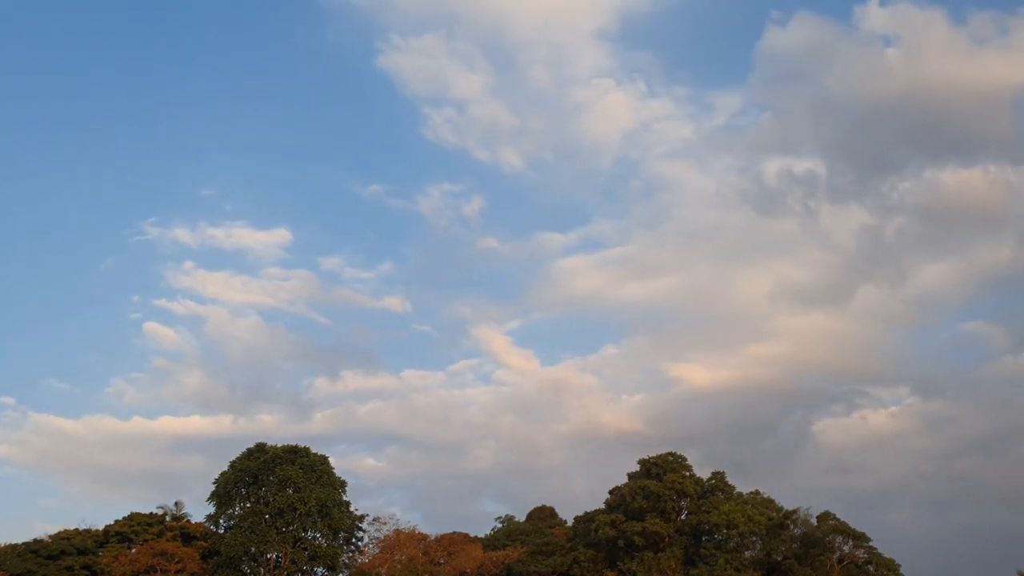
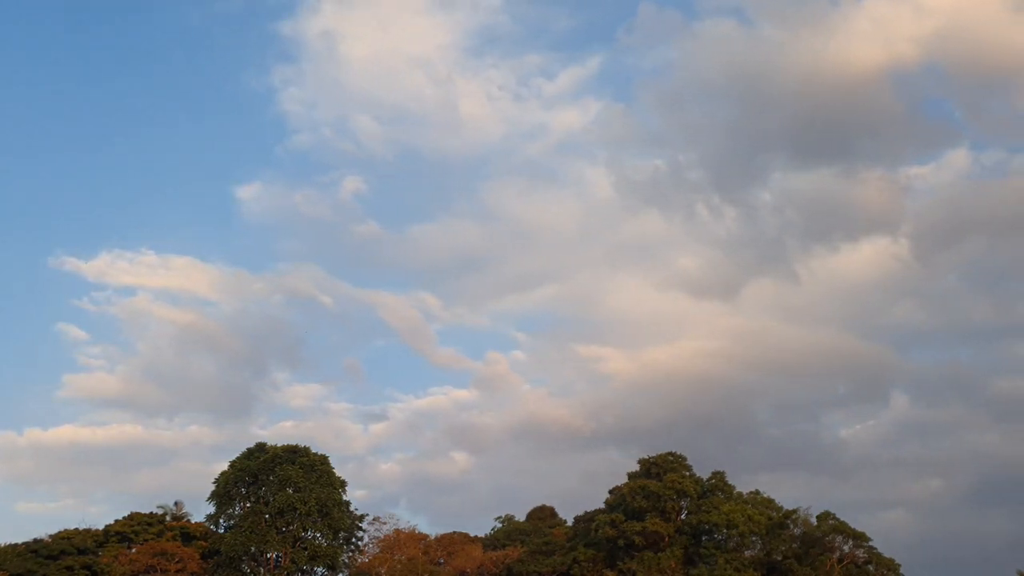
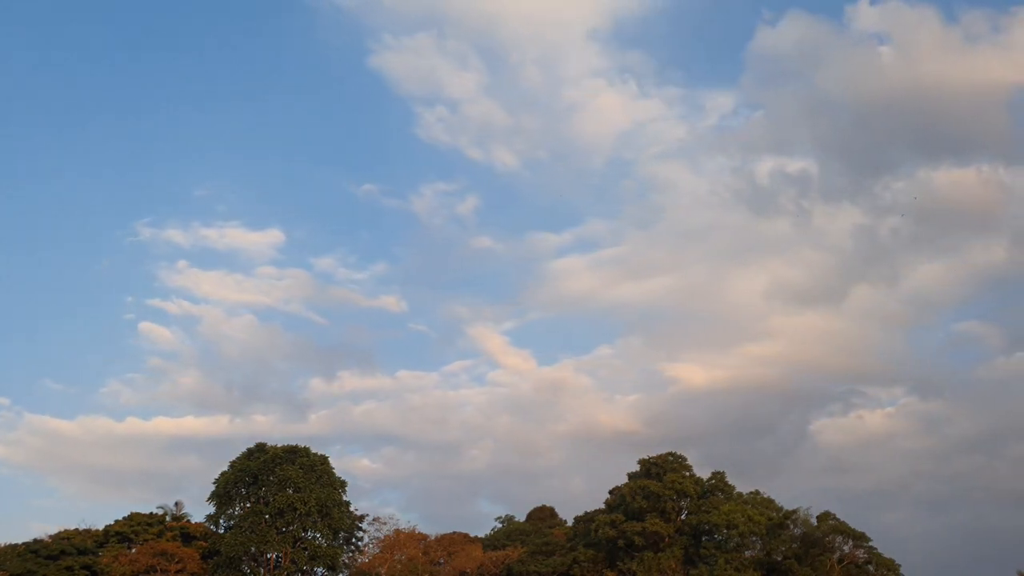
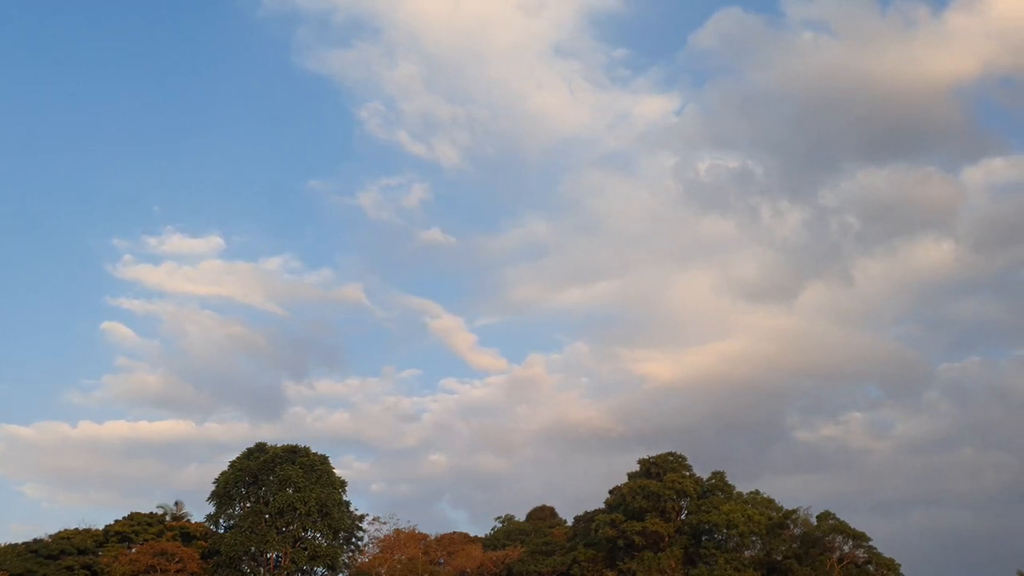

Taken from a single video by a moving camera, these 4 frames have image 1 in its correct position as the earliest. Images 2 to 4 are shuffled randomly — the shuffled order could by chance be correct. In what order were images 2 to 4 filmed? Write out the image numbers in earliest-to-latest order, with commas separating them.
3, 4, 2
